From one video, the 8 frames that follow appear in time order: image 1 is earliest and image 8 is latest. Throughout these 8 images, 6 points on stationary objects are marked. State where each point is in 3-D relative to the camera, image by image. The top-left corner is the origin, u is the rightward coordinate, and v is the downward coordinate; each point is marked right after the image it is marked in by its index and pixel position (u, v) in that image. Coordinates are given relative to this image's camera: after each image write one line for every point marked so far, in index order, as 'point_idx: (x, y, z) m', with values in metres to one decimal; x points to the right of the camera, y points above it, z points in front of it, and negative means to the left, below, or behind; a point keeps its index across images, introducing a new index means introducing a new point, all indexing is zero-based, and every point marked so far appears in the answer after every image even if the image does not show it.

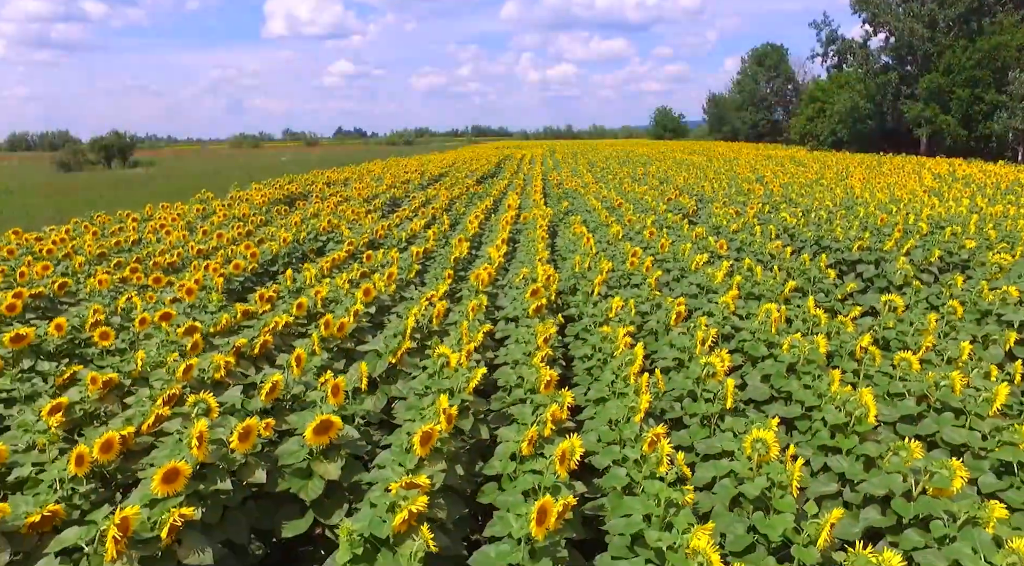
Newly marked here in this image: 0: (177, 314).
0: (-3.3, -0.3, +7.2) m
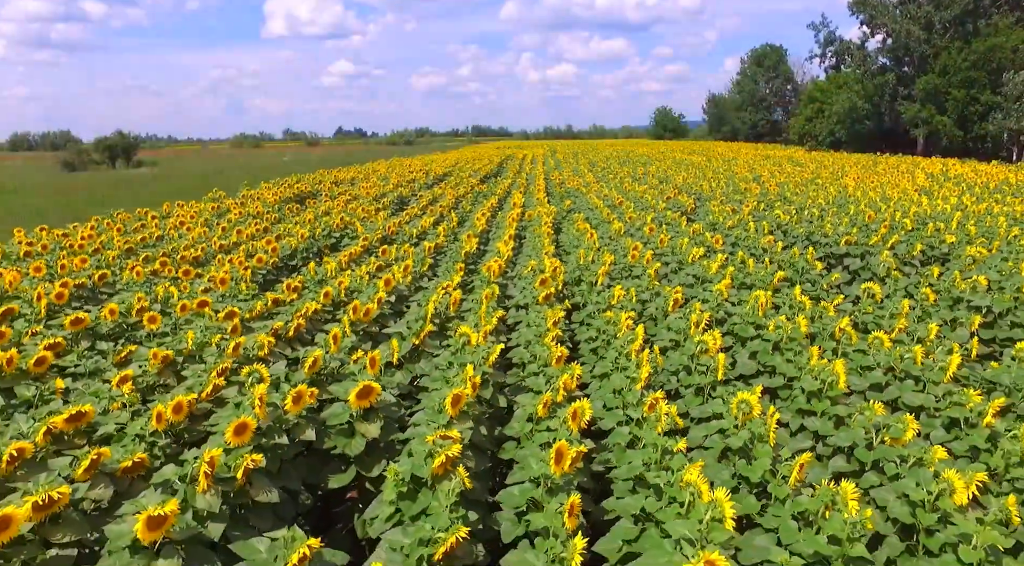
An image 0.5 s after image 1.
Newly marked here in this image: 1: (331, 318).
0: (-3.1, -0.2, +7.8) m
1: (-1.8, -0.3, +7.5) m
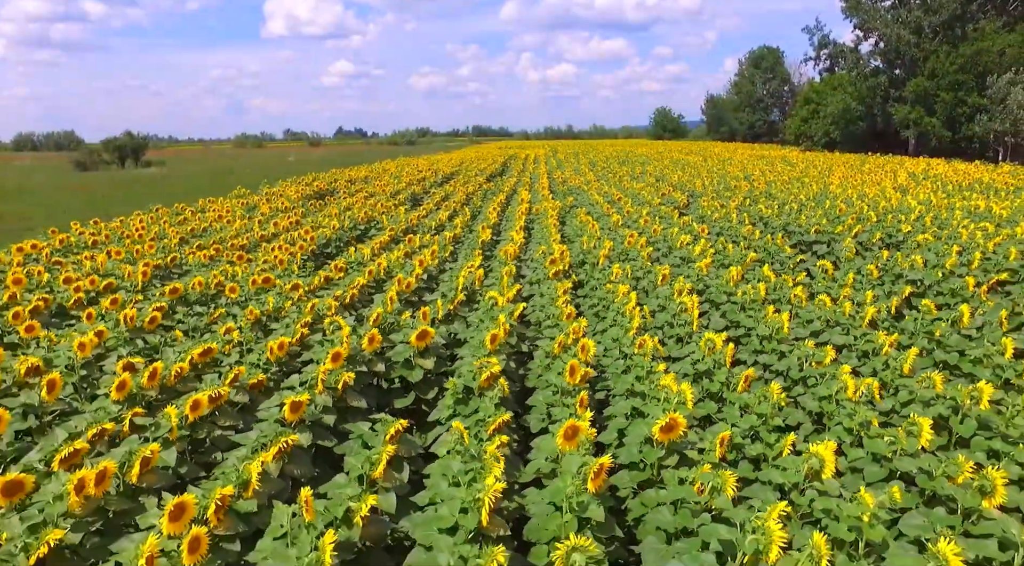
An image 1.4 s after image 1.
0: (-3.0, +0.1, +9.3) m
1: (-1.6, -0.1, +9.0) m
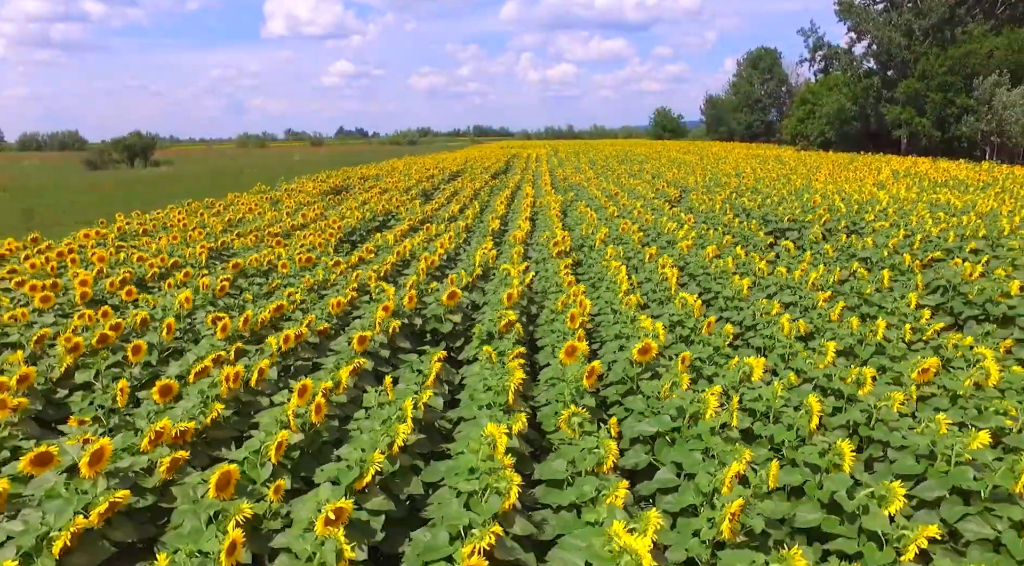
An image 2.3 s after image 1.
0: (-2.8, +0.4, +10.7) m
1: (-1.5, +0.2, +10.5) m
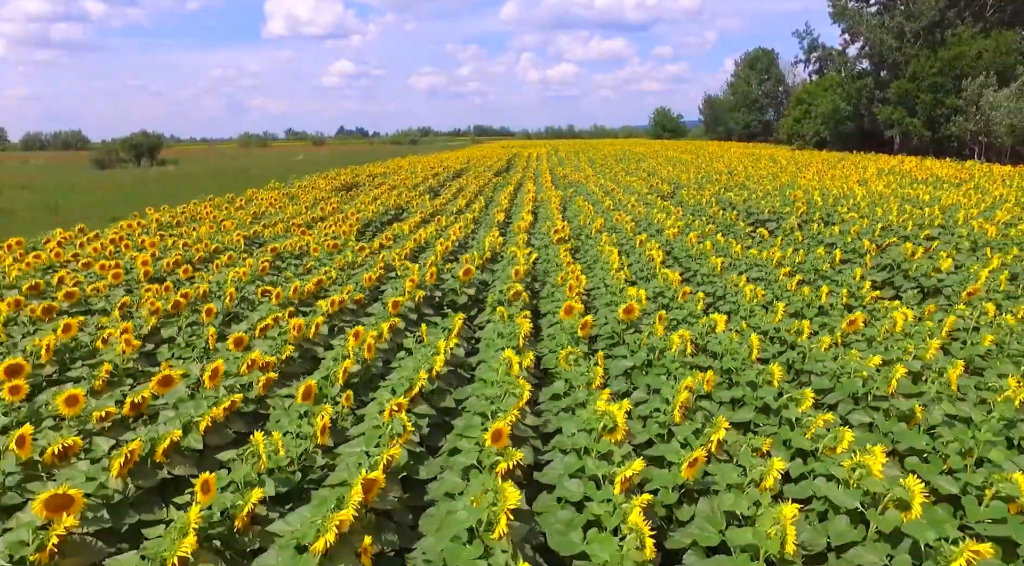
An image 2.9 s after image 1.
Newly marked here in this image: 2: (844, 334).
0: (-2.8, +0.6, +12.0) m
1: (-1.4, +0.5, +11.7) m
2: (+2.7, -0.4, +6.0) m
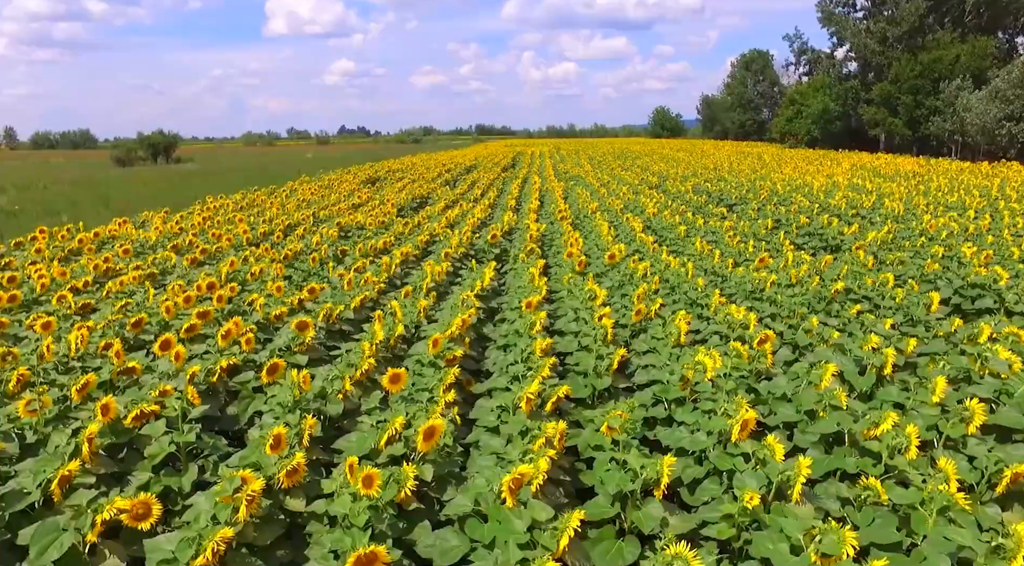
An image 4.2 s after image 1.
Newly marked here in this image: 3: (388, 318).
0: (-2.5, +1.3, +14.9) m
1: (-1.2, +1.1, +14.7) m
2: (+3.0, +0.2, +9.0) m
3: (-1.1, -0.3, +6.8) m
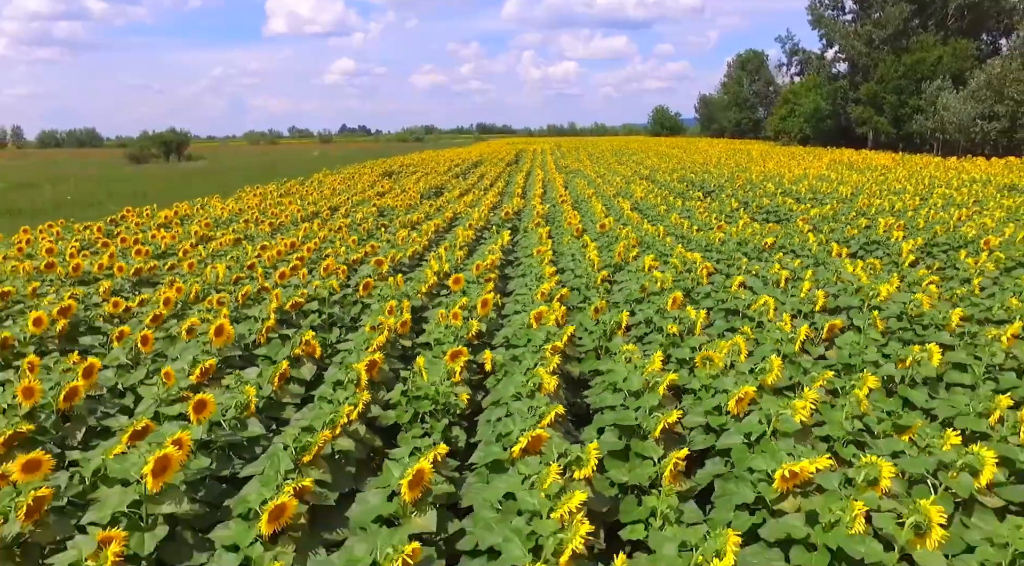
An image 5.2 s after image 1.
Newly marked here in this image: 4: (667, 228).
0: (-2.3, +1.9, +17.5) m
1: (-1.0, +1.7, +17.2) m
2: (+3.1, +0.8, +11.5) m
3: (-1.0, +0.3, +9.3) m
4: (+2.6, +0.9, +12.3) m
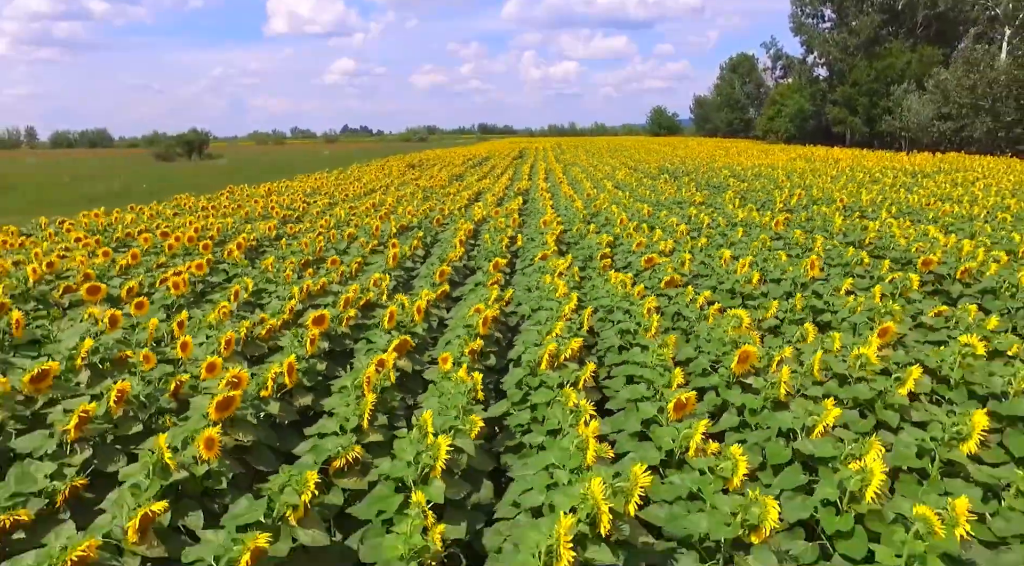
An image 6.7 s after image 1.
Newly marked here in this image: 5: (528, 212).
0: (-2.1, +3.0, +22.4) m
1: (-0.8, +2.8, +22.1) m
2: (+3.4, +1.9, +16.4) m
3: (-0.7, +1.4, +14.2) m
4: (+2.8, +2.0, +17.2) m
5: (+0.3, +1.4, +14.7) m
